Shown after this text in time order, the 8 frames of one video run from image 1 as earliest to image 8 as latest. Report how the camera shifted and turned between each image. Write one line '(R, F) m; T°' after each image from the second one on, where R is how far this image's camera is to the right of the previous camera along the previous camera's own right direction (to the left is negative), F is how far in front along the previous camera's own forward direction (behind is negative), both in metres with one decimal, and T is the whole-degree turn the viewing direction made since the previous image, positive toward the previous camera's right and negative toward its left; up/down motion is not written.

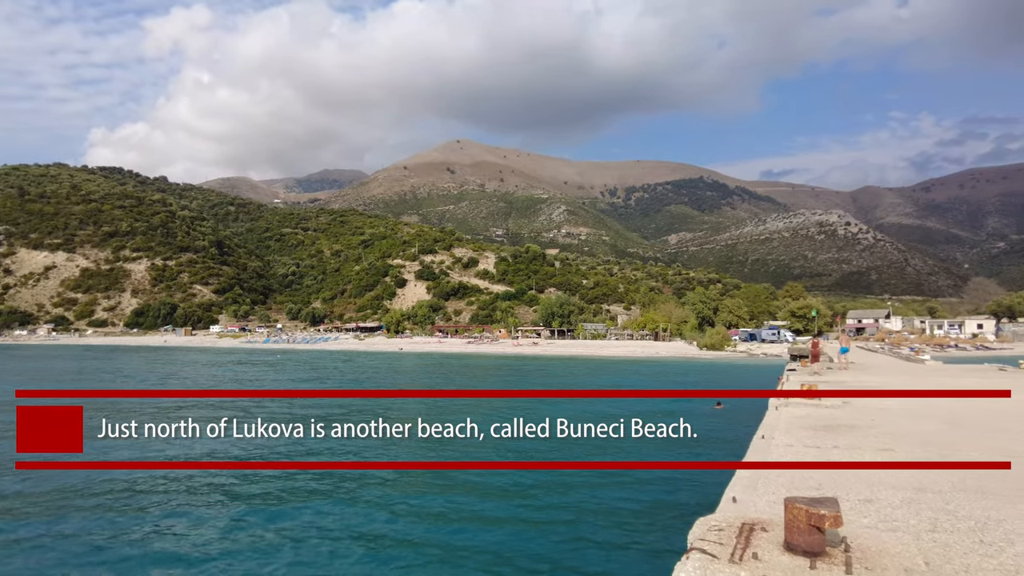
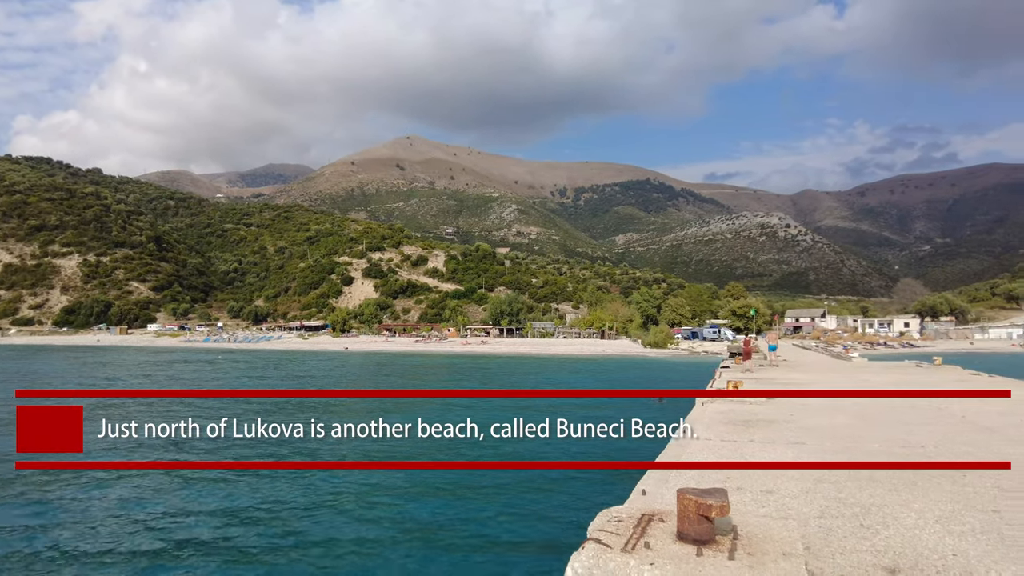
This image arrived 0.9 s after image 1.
(-2.0, +1.3) m; +4°
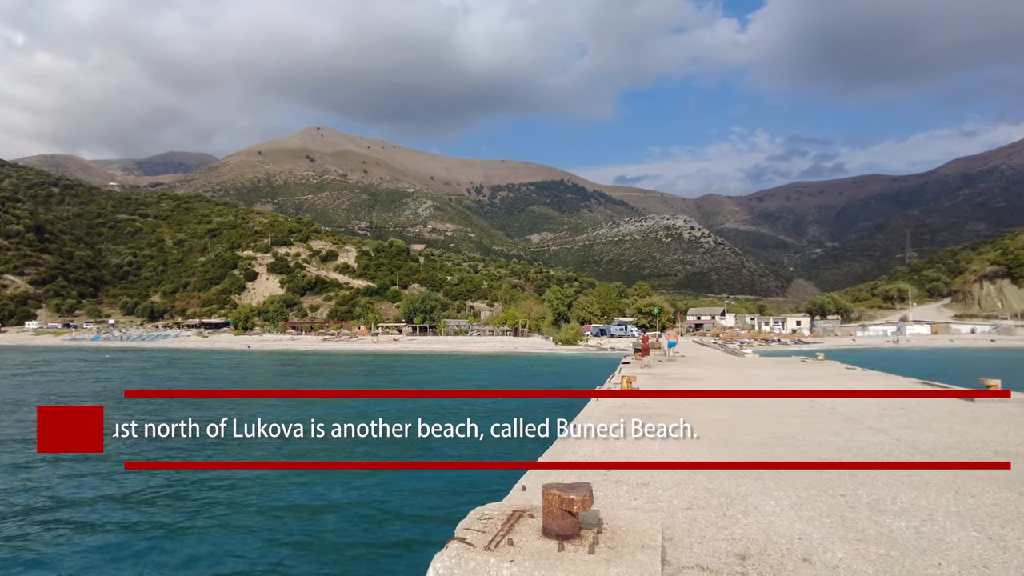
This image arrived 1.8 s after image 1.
(+0.4, 0.0) m; +8°
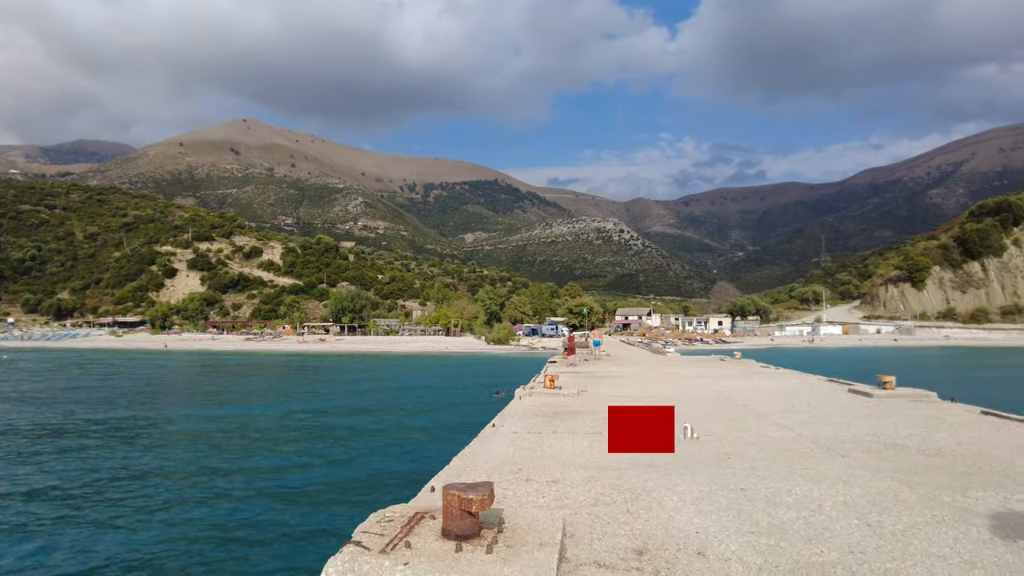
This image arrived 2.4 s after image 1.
(+0.2, +0.1) m; +6°
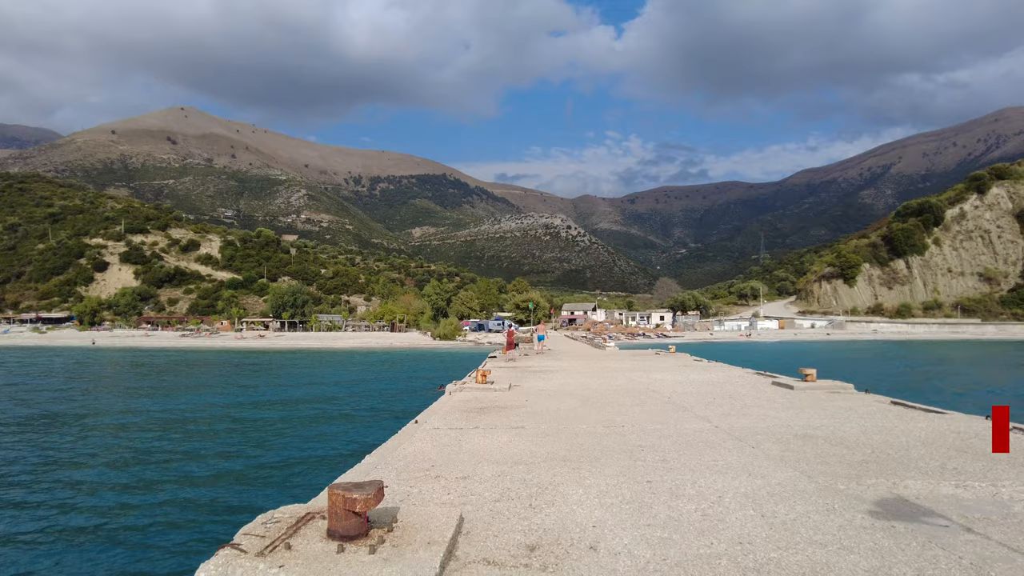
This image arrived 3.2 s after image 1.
(+0.4, +0.1) m; +5°
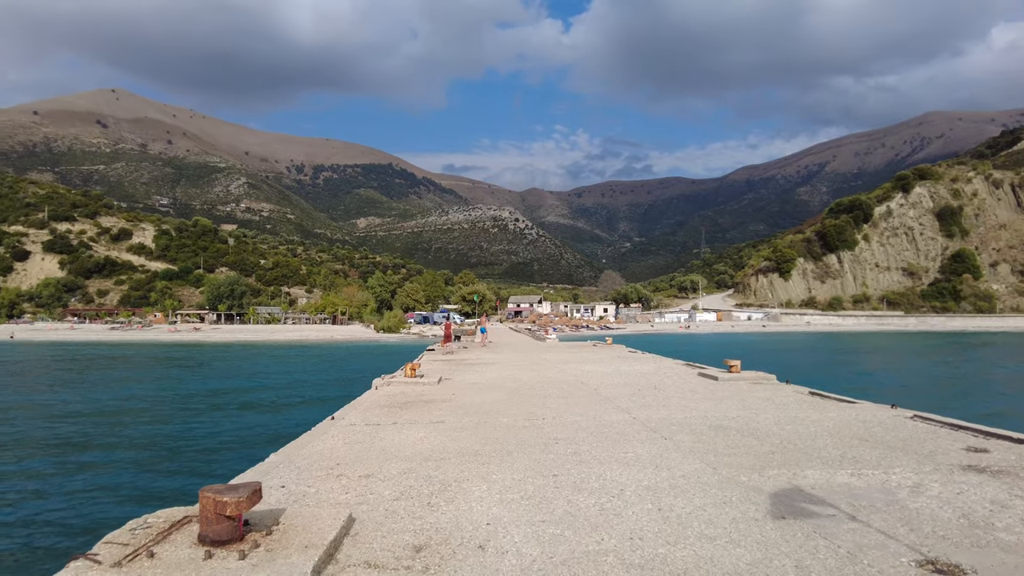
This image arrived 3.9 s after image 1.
(+0.5, +0.1) m; +5°
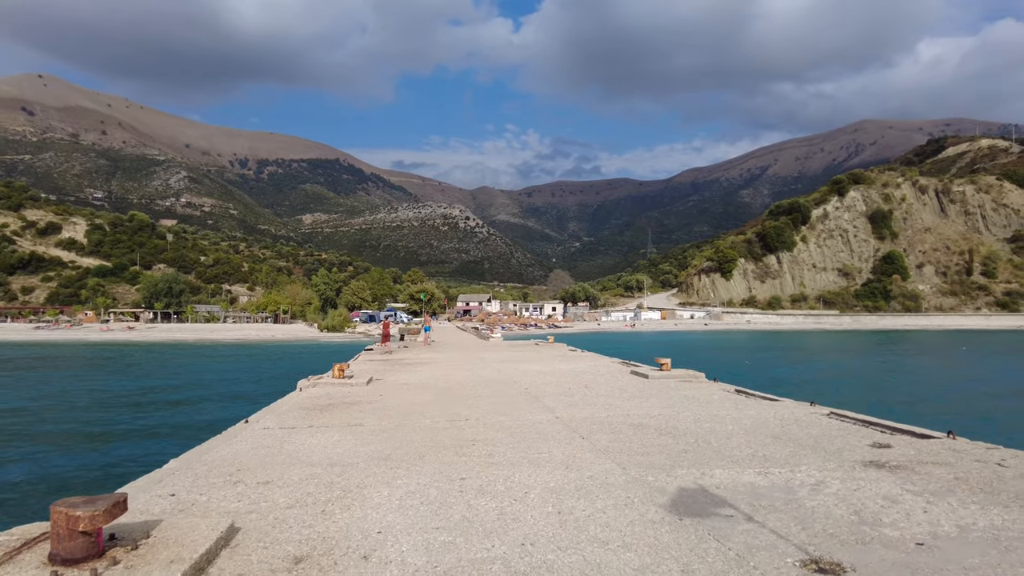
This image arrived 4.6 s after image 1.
(+0.5, +0.2) m; +4°
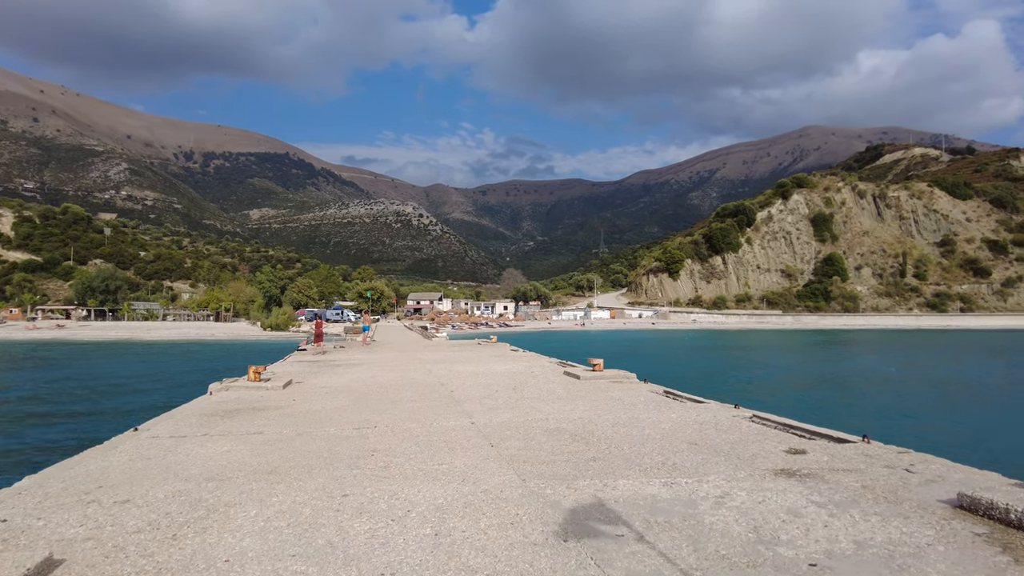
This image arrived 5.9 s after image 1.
(+0.6, +0.5) m; +4°
